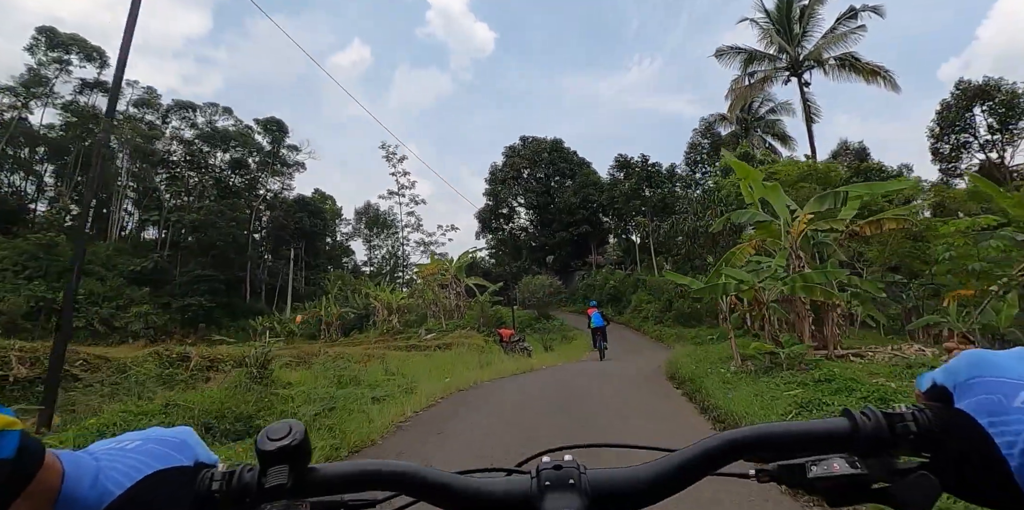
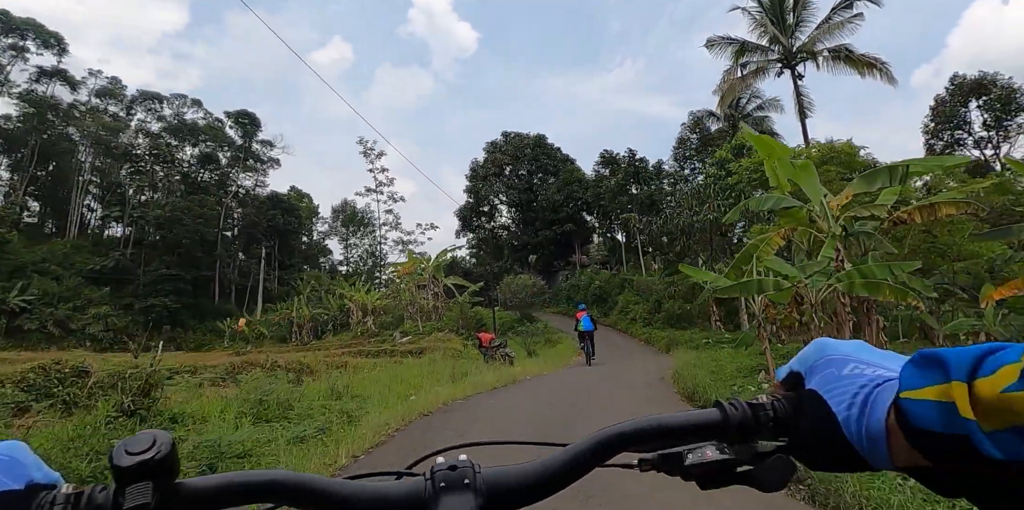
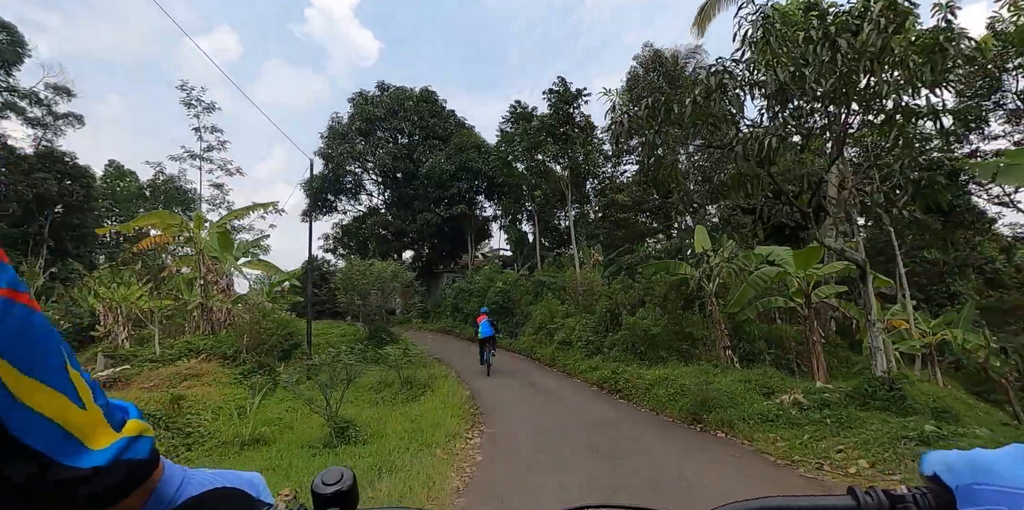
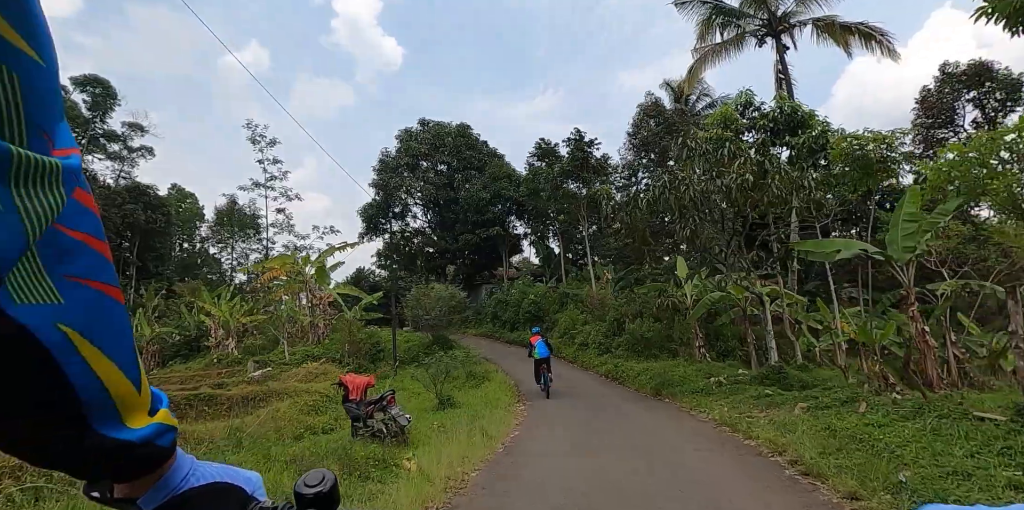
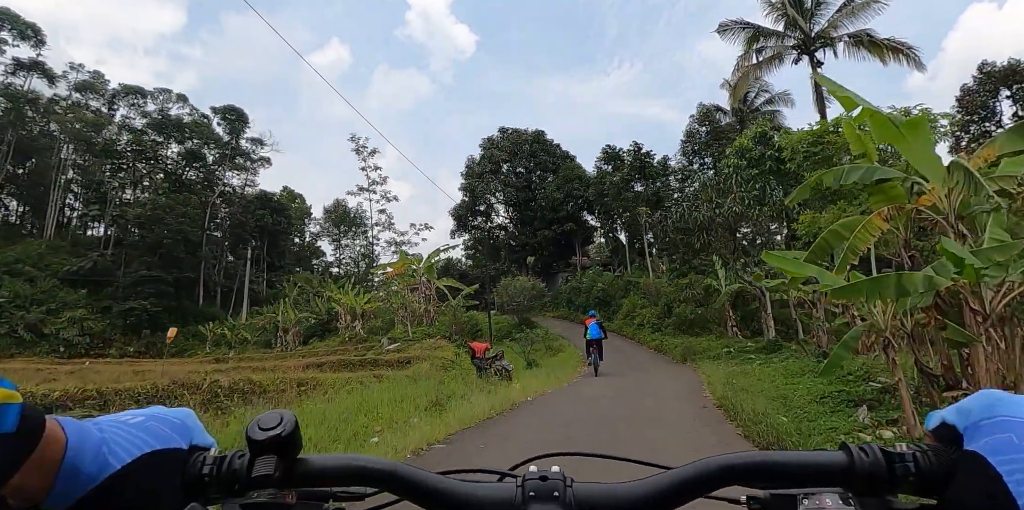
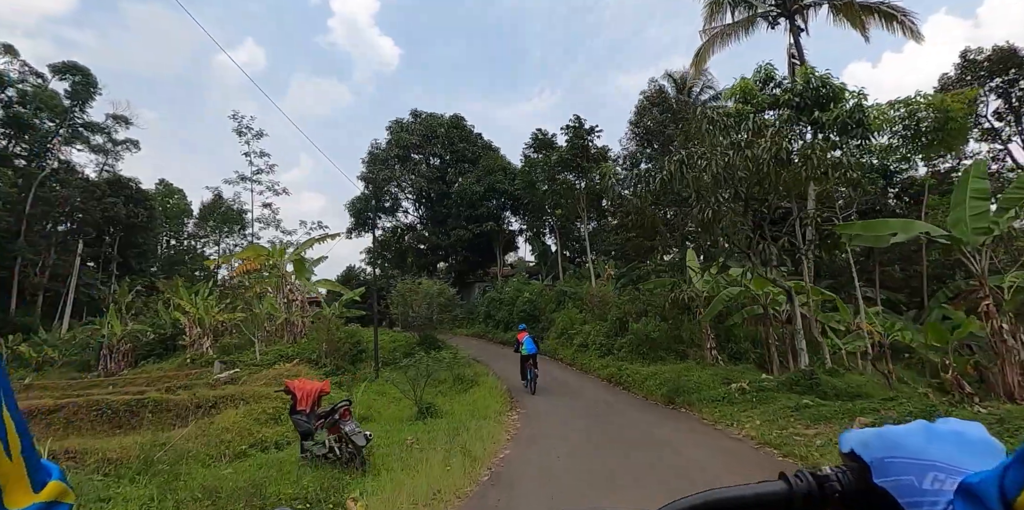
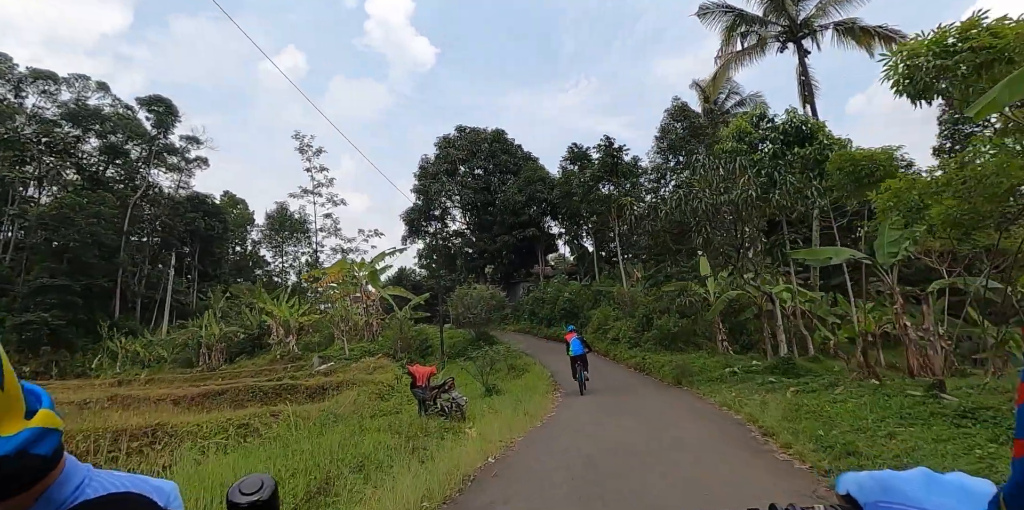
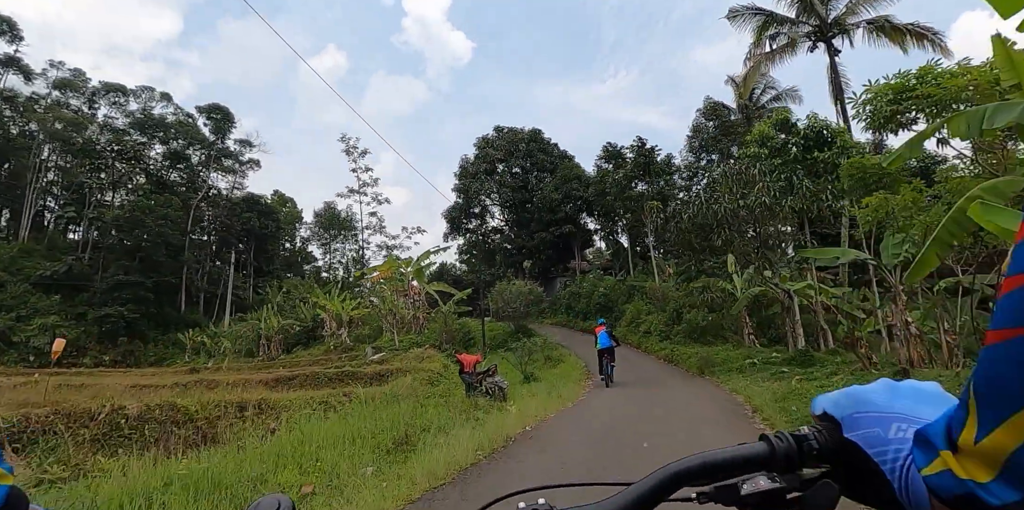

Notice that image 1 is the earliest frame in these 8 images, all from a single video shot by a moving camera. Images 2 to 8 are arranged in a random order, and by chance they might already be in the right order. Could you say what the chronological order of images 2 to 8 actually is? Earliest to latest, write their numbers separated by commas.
2, 5, 8, 7, 4, 6, 3
